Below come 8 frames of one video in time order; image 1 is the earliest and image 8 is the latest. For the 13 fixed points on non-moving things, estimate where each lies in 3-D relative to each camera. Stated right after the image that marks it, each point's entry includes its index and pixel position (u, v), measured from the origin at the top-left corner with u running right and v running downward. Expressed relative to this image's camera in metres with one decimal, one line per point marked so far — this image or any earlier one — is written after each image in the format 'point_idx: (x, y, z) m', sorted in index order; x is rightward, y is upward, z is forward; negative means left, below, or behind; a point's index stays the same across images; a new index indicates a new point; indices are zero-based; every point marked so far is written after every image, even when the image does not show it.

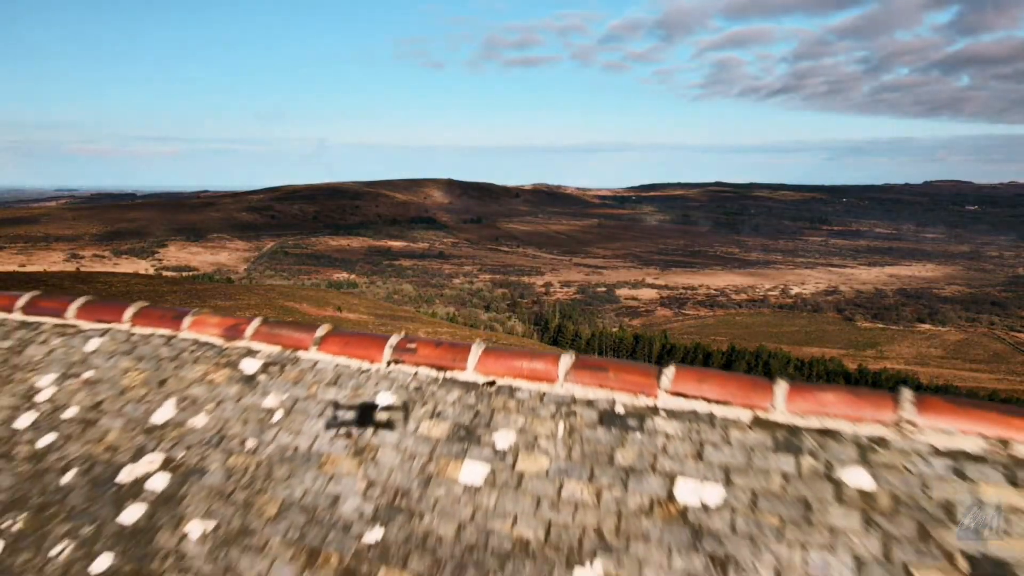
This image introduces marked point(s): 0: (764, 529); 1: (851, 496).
0: (+0.8, -0.7, +2.6) m
1: (+1.1, -0.6, +2.6) m
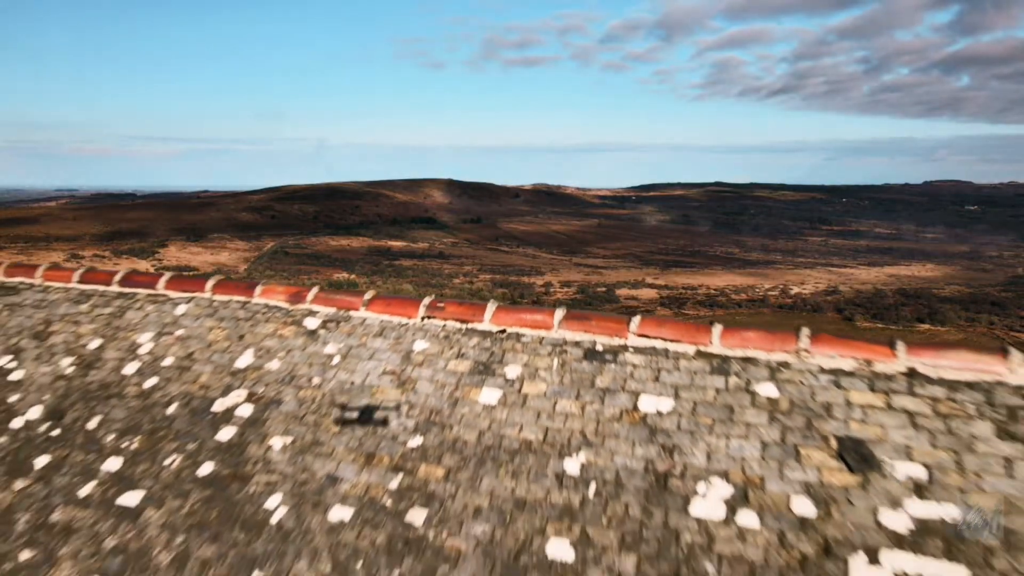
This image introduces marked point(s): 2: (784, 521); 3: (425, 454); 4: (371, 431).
0: (+0.8, -0.6, +3.6) m
1: (+1.1, -0.5, +3.6) m
2: (+1.0, -0.9, +3.1) m
3: (-0.4, -0.8, +3.8) m
4: (-0.7, -0.7, +4.0) m
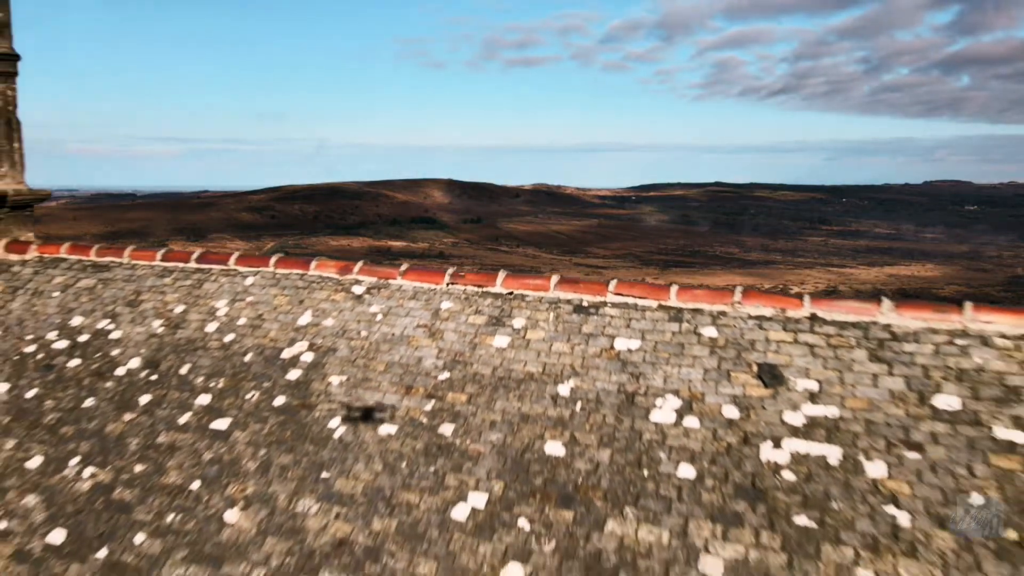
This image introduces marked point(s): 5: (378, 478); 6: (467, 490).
0: (+0.9, -0.4, +4.7) m
1: (+1.1, -0.3, +4.7) m
2: (+1.1, -0.7, +4.2) m
3: (-0.4, -0.6, +4.9) m
4: (-0.6, -0.5, +5.1) m
5: (-0.8, -1.1, +4.6) m
6: (-0.2, -1.1, +4.4) m
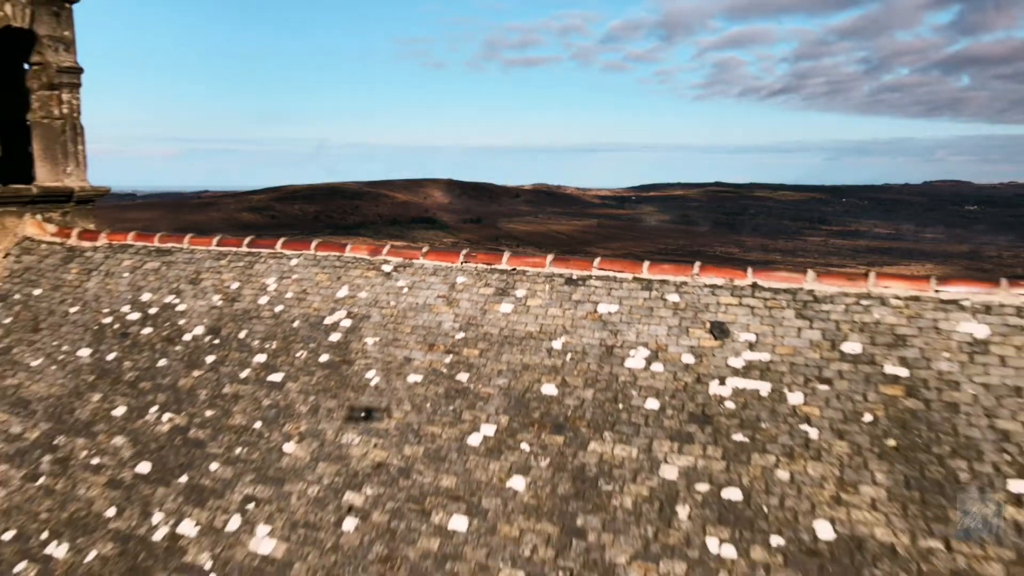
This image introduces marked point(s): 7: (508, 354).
0: (+0.9, -0.2, +5.7) m
1: (+1.2, -0.1, +5.8) m
2: (+1.1, -0.5, +5.3) m
3: (-0.3, -0.4, +6.0) m
4: (-0.6, -0.3, +6.2) m
5: (-0.7, -0.9, +5.6) m
6: (-0.2, -0.9, +5.4) m
7: (0.0, -0.5, +5.8) m
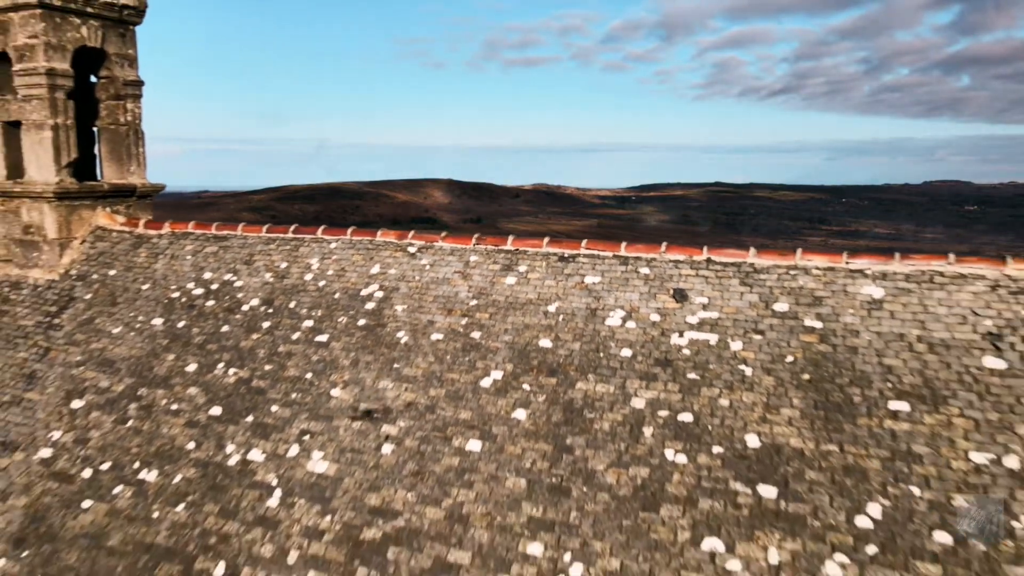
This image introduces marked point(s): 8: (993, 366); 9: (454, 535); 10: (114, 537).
0: (+0.9, 0.0, +7.1) m
1: (+1.2, +0.1, +7.1) m
2: (+1.1, -0.3, +6.6) m
3: (-0.3, -0.2, +7.4) m
4: (-0.6, -0.1, +7.5) m
5: (-0.7, -0.7, +7.0) m
6: (-0.2, -0.7, +6.8) m
7: (0.0, -0.3, +7.2) m
8: (+3.4, -0.5, +5.5) m
9: (-0.4, -1.8, +5.8) m
10: (-3.4, -2.1, +6.7) m
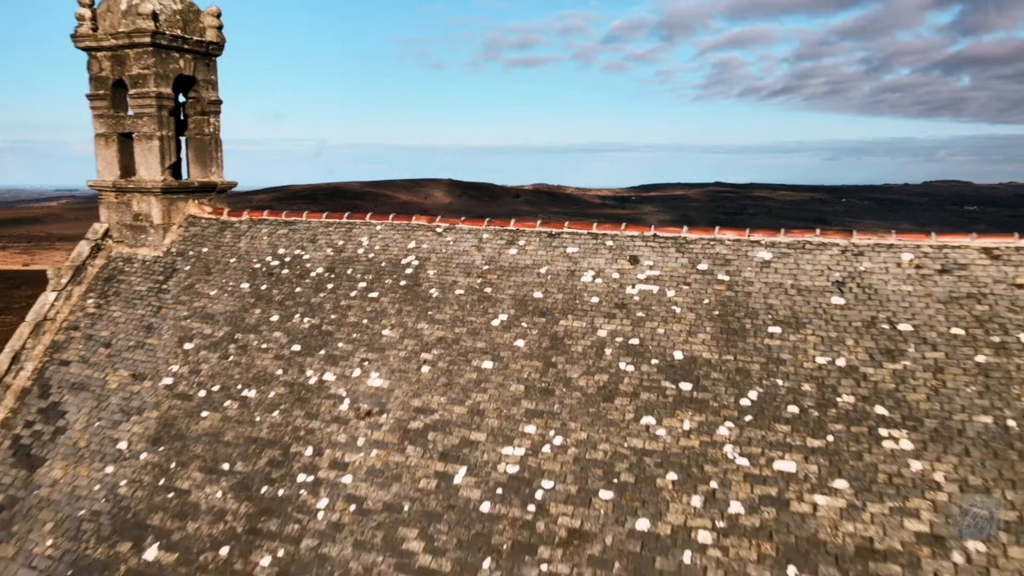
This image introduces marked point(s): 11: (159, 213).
0: (+0.9, +0.4, +9.7) m
1: (+1.2, +0.5, +9.7) m
2: (+1.2, +0.1, +9.2) m
3: (-0.3, +0.2, +10.0) m
4: (-0.6, +0.3, +10.1) m
5: (-0.7, -0.3, +9.6) m
6: (-0.2, -0.3, +9.4) m
7: (0.0, +0.1, +9.8) m
8: (+3.4, -0.1, +8.1) m
9: (-0.4, -1.4, +8.4) m
10: (-3.4, -1.7, +9.4) m
11: (-5.4, +1.1, +11.9) m
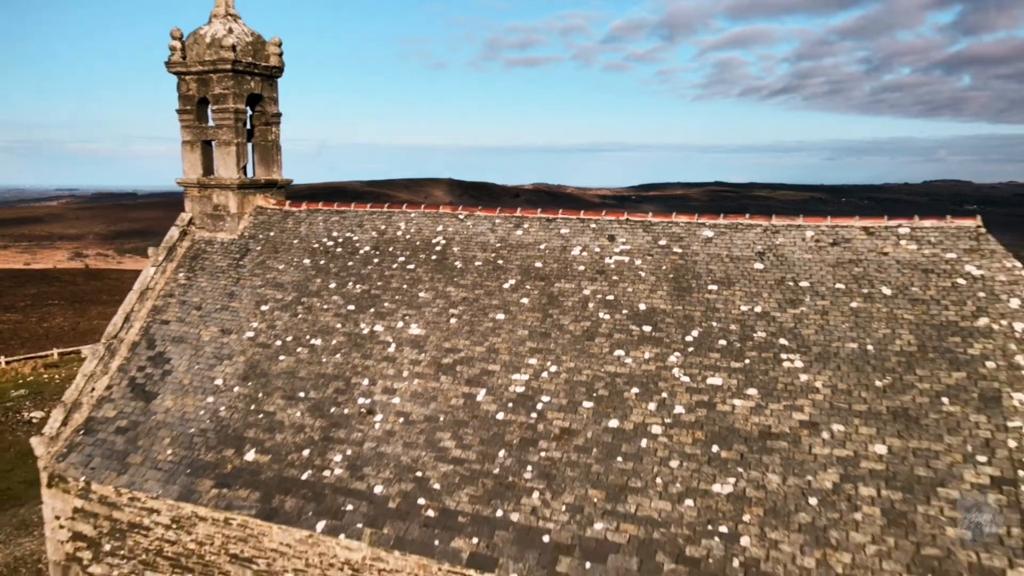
0: (+1.1, +0.8, +12.6) m
1: (+1.3, +0.9, +12.6) m
2: (+1.3, +0.5, +12.1) m
3: (-0.2, +0.6, +12.9) m
4: (-0.5, +0.7, +13.0) m
5: (-0.6, +0.1, +12.5) m
6: (-0.1, +0.2, +12.3) m
7: (+0.1, +0.6, +12.7) m
8: (+3.5, +0.3, +11.0) m
9: (-0.3, -1.0, +11.3) m
10: (-3.3, -1.3, +12.2) m
11: (-5.3, +1.6, +14.8) m
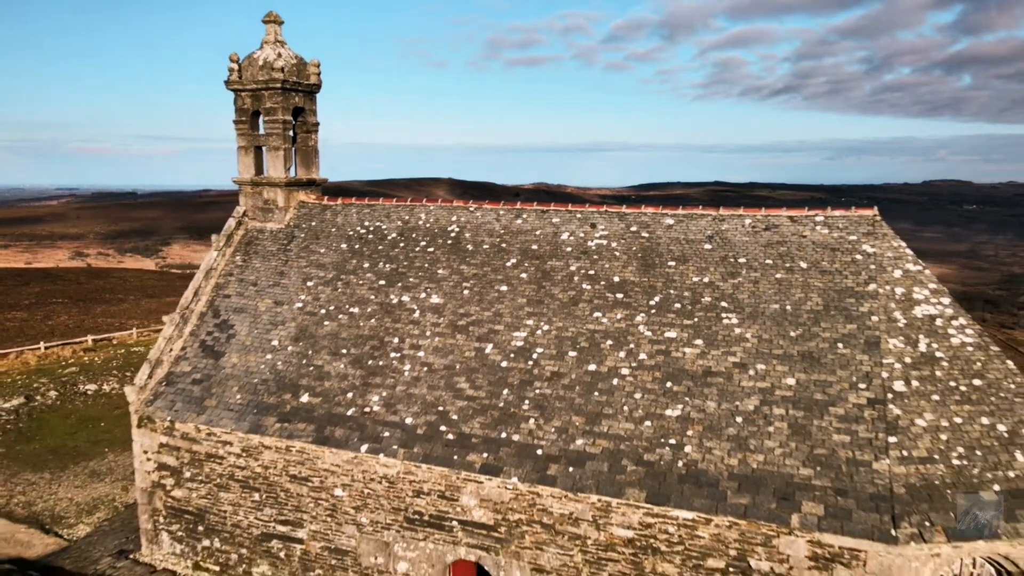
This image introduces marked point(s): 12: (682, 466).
0: (+1.1, +1.3, +15.5) m
1: (+1.3, +1.4, +15.5) m
2: (+1.3, +1.0, +15.0) m
3: (-0.2, +1.1, +15.8) m
4: (-0.4, +1.2, +15.9) m
5: (-0.6, +0.6, +15.4) m
6: (0.0, +0.6, +15.2) m
7: (+0.2, +1.0, +15.6) m
8: (+3.5, +0.7, +13.9) m
9: (-0.3, -0.6, +14.2) m
10: (-3.3, -0.9, +15.1) m
11: (-5.3, +2.0, +17.7) m
12: (+2.4, -2.6, +11.2) m
